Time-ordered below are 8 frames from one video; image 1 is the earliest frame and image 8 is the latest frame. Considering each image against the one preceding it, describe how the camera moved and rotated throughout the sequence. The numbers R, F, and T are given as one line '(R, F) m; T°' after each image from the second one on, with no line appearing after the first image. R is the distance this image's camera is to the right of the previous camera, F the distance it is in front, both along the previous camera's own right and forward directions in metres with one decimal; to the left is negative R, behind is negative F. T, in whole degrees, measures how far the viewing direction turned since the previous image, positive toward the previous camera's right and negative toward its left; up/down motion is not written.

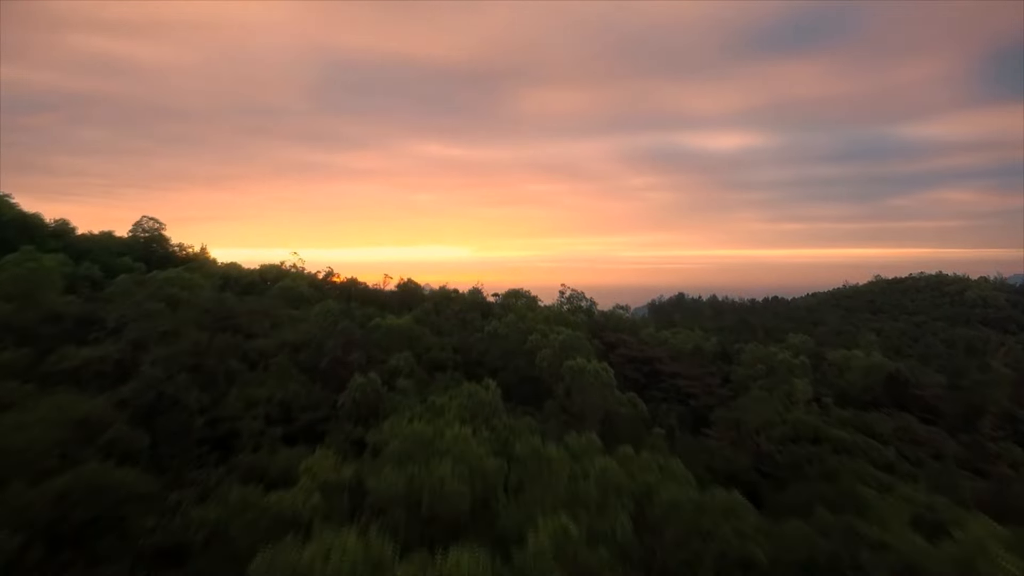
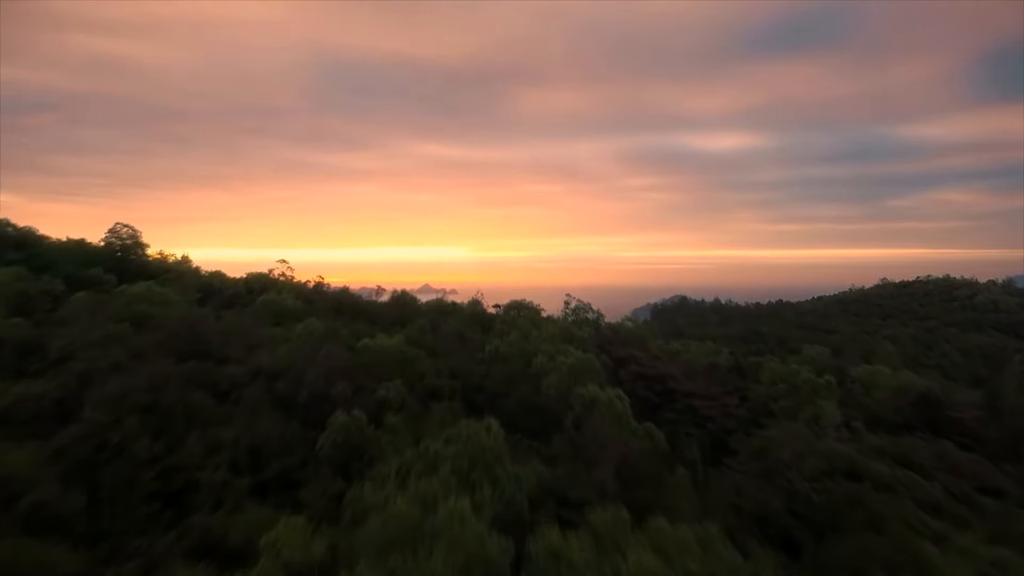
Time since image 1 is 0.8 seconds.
(-0.1, +1.0) m; 0°
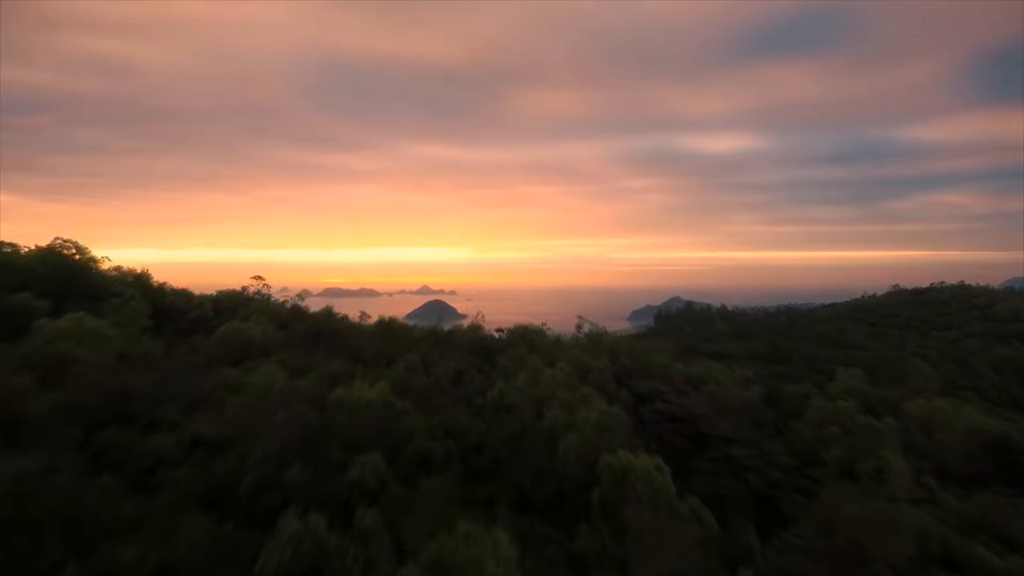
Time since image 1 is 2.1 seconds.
(-0.1, +1.8) m; 0°
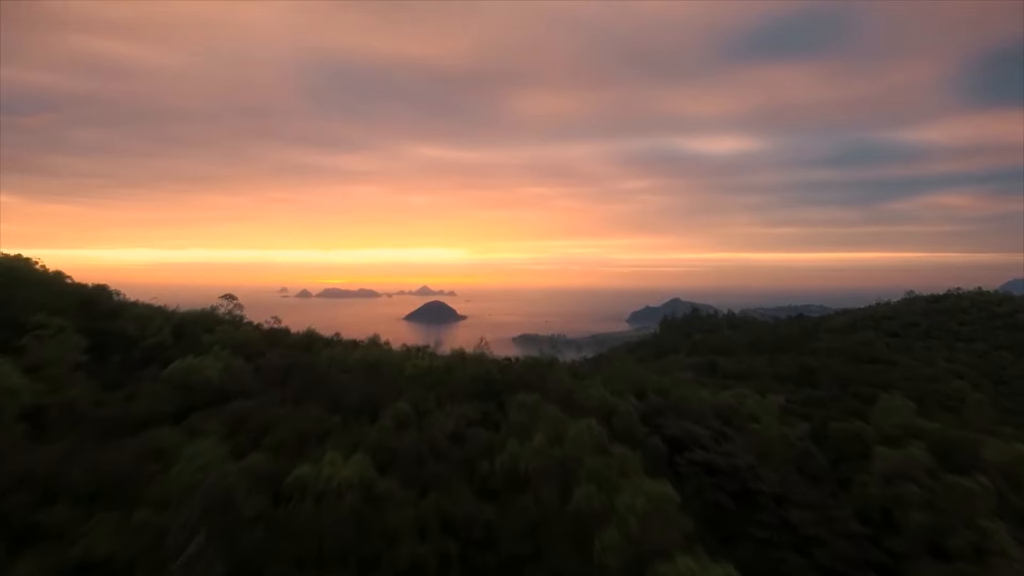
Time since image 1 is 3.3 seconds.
(-0.2, +1.9) m; 0°
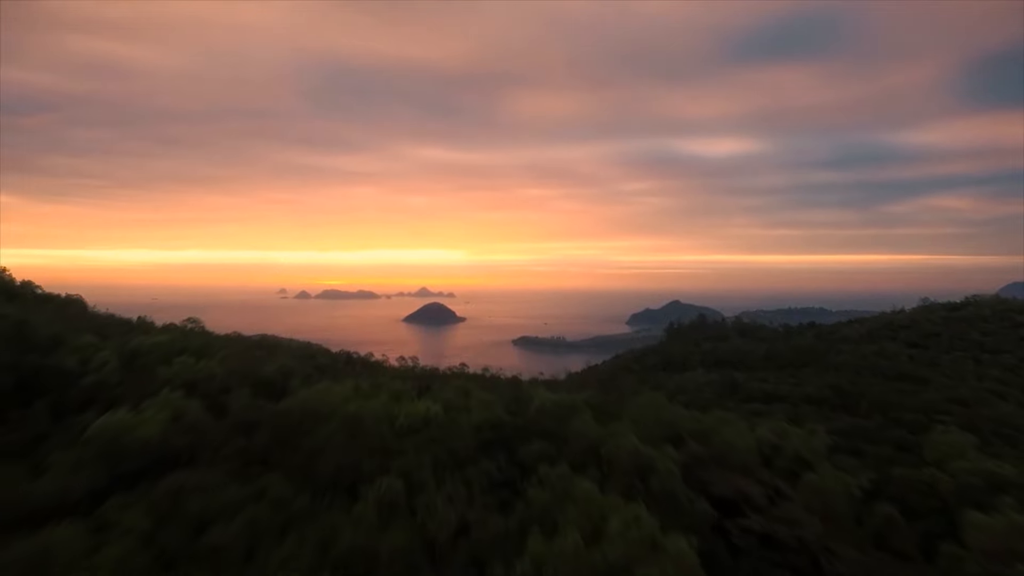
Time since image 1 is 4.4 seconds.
(-0.2, +1.8) m; 0°
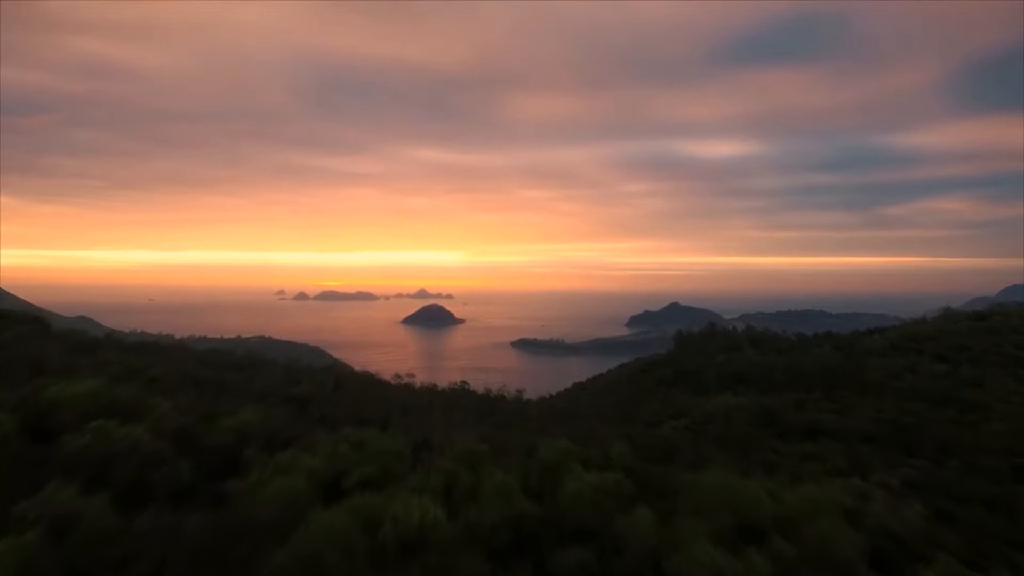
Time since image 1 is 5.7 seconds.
(-0.3, +2.4) m; 0°
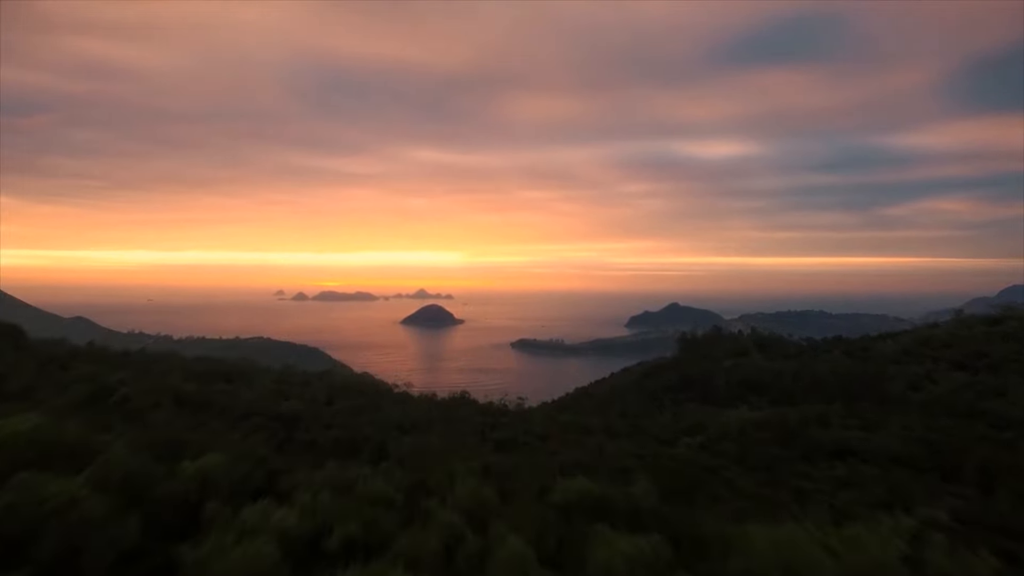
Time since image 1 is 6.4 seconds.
(-0.1, +1.2) m; 0°
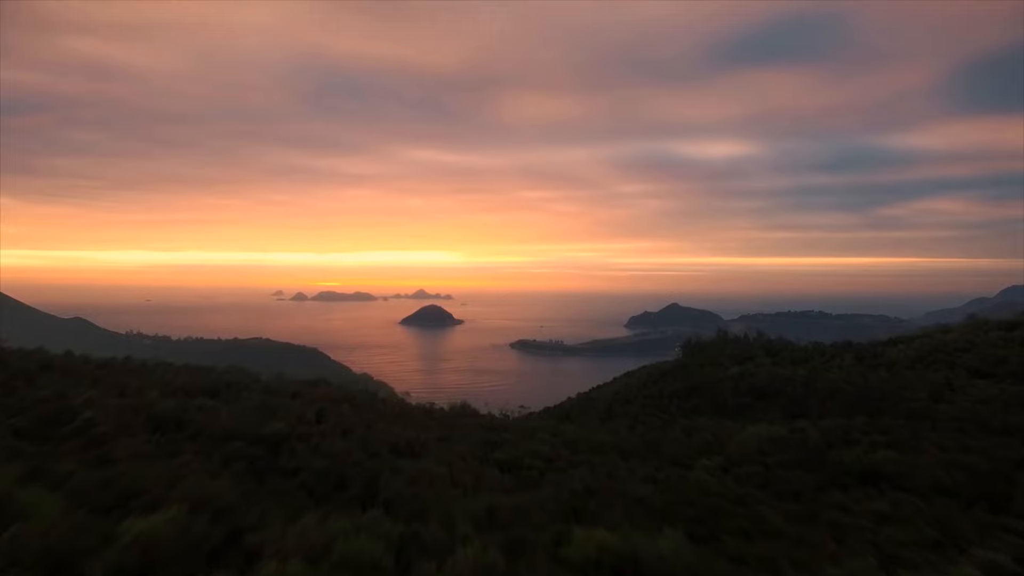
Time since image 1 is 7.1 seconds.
(-0.1, +1.3) m; 0°
